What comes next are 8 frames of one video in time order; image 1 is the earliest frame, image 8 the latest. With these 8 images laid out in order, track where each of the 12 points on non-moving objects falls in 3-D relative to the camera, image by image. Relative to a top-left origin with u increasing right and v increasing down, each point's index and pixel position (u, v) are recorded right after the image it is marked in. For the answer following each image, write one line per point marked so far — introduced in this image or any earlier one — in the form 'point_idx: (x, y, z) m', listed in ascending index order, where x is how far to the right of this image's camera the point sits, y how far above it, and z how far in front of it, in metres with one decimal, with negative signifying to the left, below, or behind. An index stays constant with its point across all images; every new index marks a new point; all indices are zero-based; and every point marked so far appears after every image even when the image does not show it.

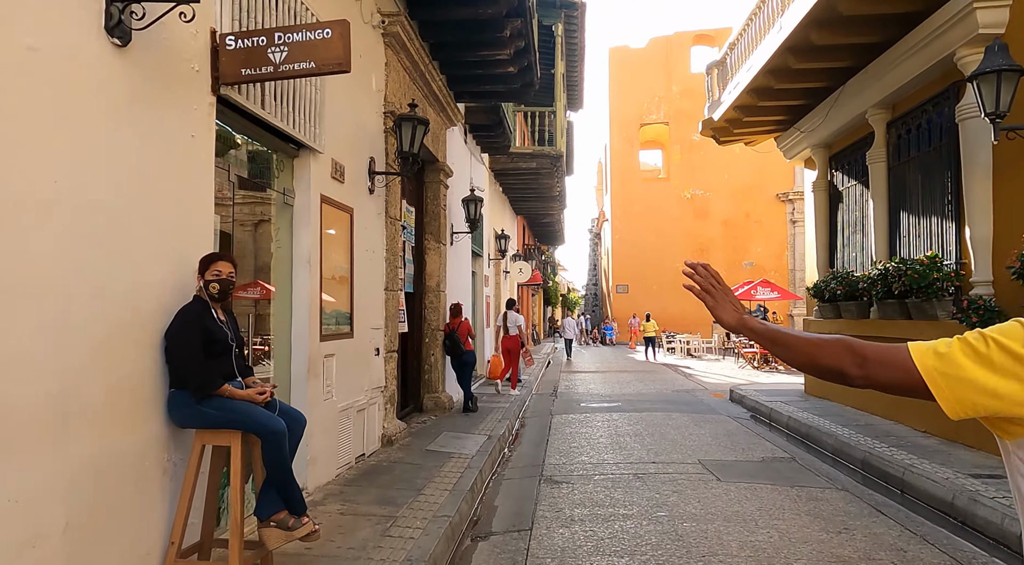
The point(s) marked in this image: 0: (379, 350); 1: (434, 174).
0: (-1.3, -0.7, +7.1) m
1: (-1.1, +1.5, +10.4) m
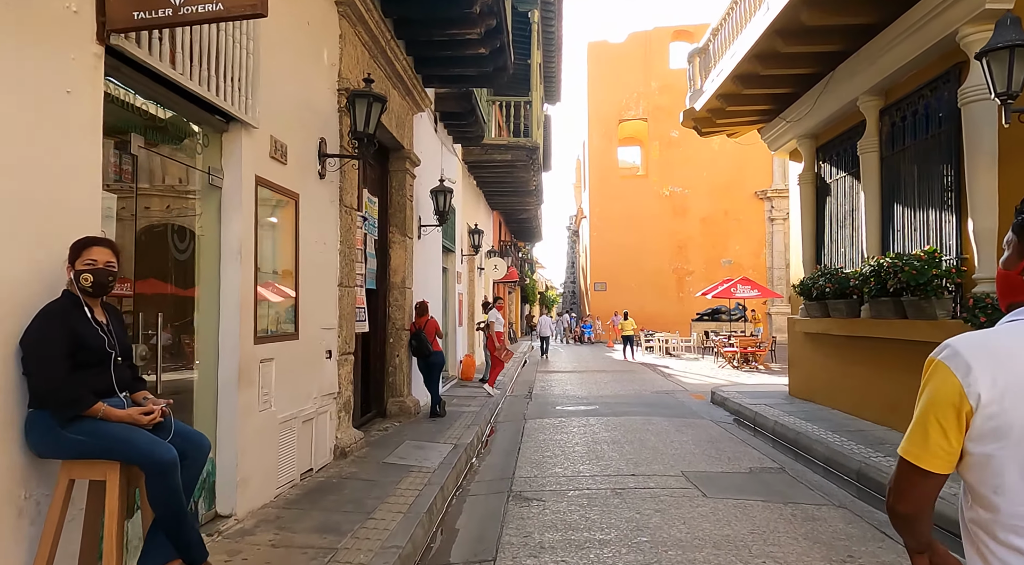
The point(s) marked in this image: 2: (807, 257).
0: (-1.6, -0.6, +6.4) m
1: (-1.5, +1.6, +9.7) m
2: (+4.3, +0.4, +10.8) m
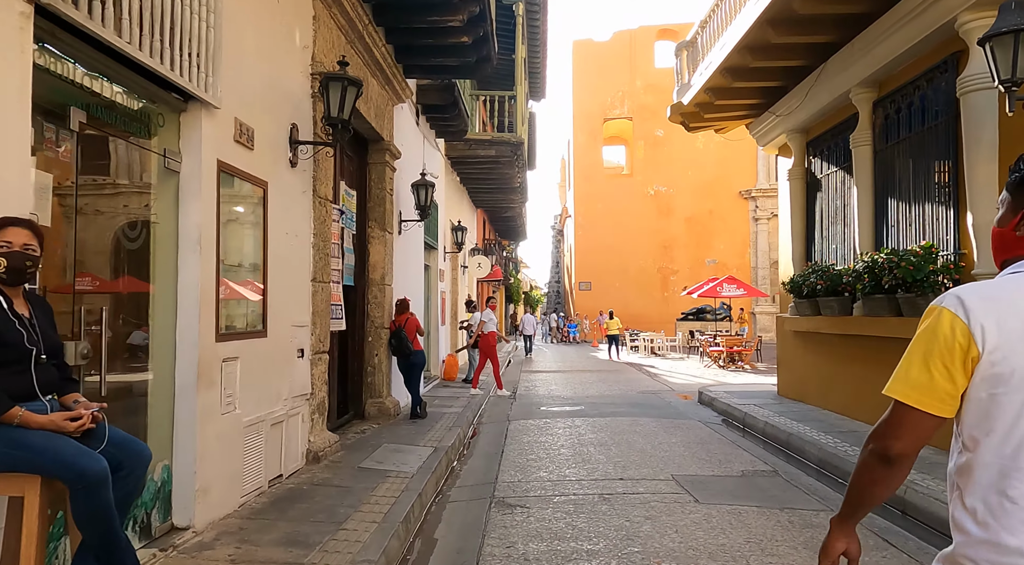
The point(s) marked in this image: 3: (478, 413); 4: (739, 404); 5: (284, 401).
0: (-1.7, -0.6, +6.1) m
1: (-1.7, +1.6, +9.3) m
2: (+4.1, +0.4, +10.6) m
3: (-0.5, -2.0, +11.0) m
4: (+3.3, -1.8, +10.7) m
5: (-1.7, -0.9, +5.6) m
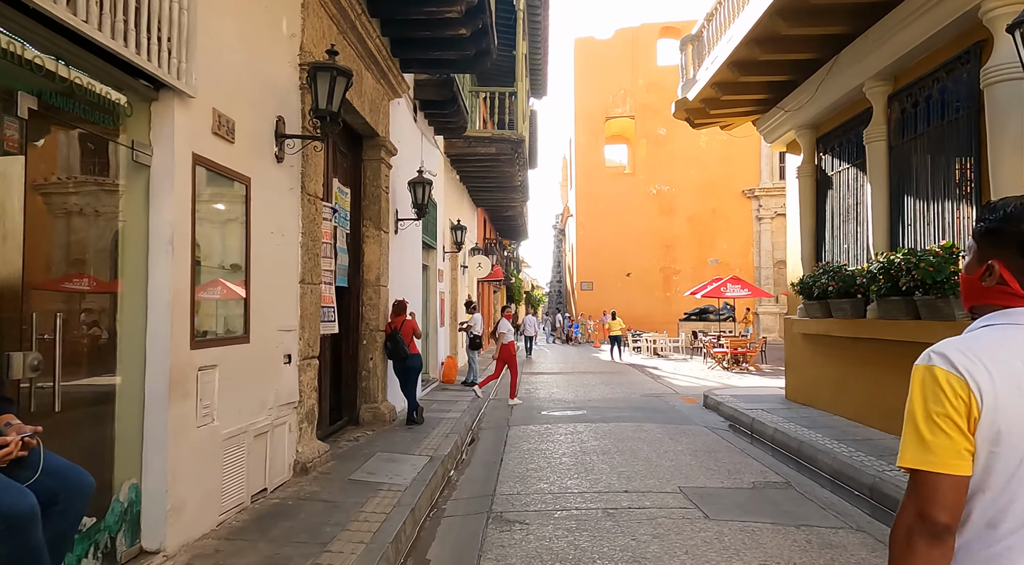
0: (-1.7, -0.6, +5.7) m
1: (-1.7, +1.6, +9.0) m
2: (+4.1, +0.4, +10.2) m
3: (-0.5, -2.0, +10.7) m
4: (+3.3, -1.8, +10.4) m
5: (-1.8, -0.9, +5.3) m
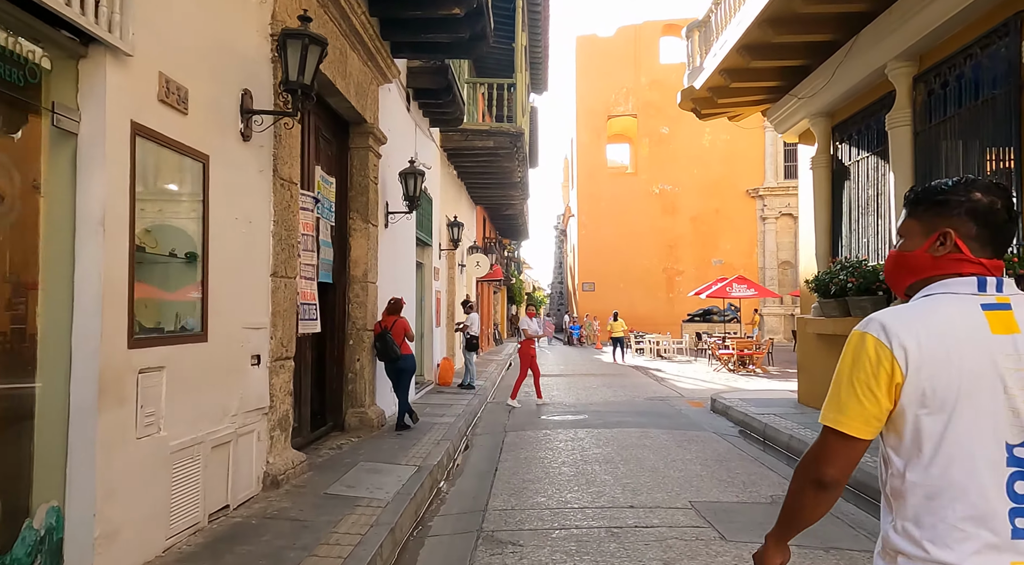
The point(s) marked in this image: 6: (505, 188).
0: (-1.8, -0.5, +5.2) m
1: (-1.7, +1.7, +8.5) m
2: (+4.1, +0.4, +9.7) m
3: (-0.5, -1.9, +10.1) m
4: (+3.3, -1.8, +9.8) m
5: (-1.8, -0.9, +4.7) m
6: (-0.2, +2.5, +19.5) m
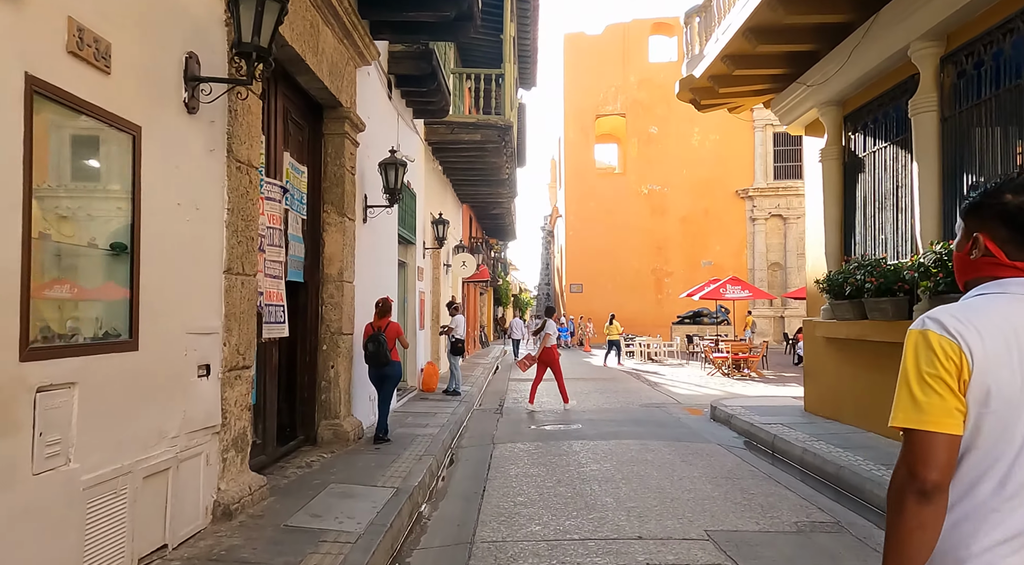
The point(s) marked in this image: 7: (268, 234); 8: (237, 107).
0: (-1.8, -0.5, +4.4) m
1: (-1.8, +1.7, +7.7) m
2: (+3.9, +0.4, +9.0) m
3: (-0.7, -1.9, +9.4) m
4: (+3.1, -1.8, +9.2) m
5: (-1.8, -0.9, +4.0) m
6: (-0.5, +2.5, +18.8) m
7: (-2.0, +0.4, +6.1) m
8: (-1.8, +1.1, +4.8) m
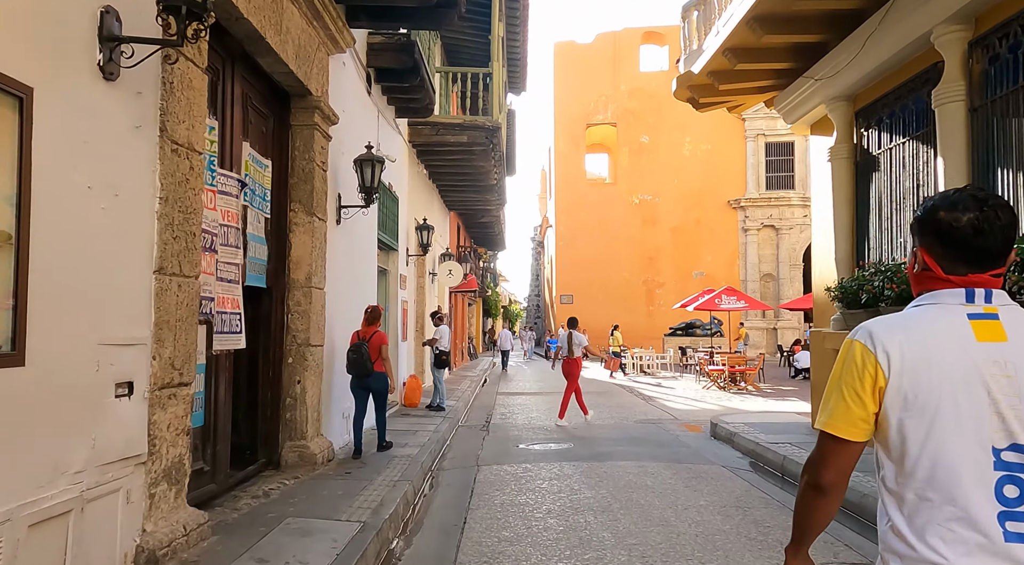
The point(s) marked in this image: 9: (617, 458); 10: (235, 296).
0: (-1.9, -0.5, +3.7) m
1: (-2.0, +1.6, +7.0) m
2: (+3.8, +0.3, +8.4) m
3: (-0.9, -2.0, +8.7) m
4: (+3.0, -1.8, +8.5) m
5: (-1.9, -0.9, +3.3) m
6: (-0.8, +2.3, +18.1) m
7: (-2.1, +0.4, +5.4) m
8: (-1.9, +1.1, +4.1) m
9: (+1.2, -1.9, +8.2) m
10: (-2.1, -0.1, +5.6) m
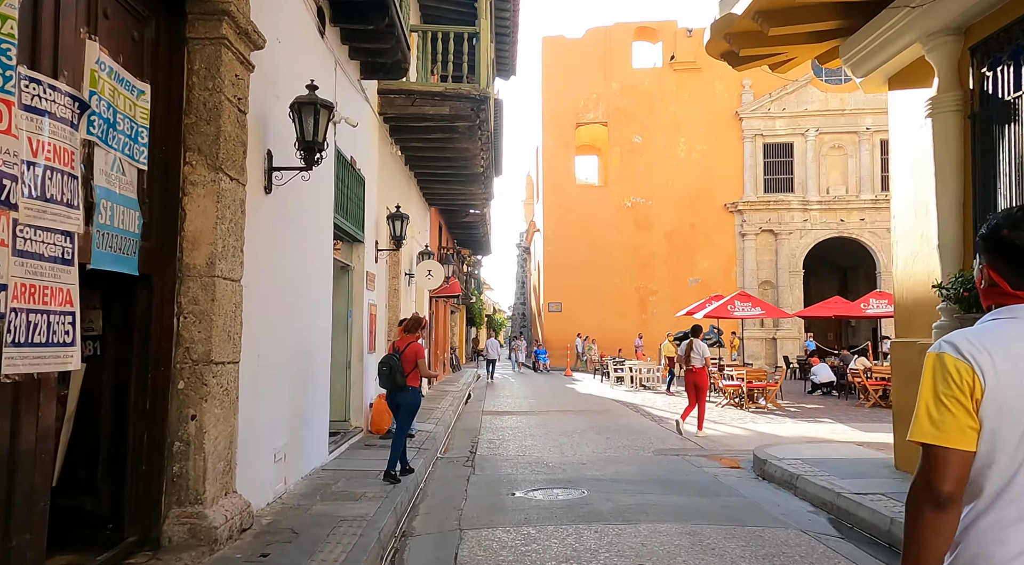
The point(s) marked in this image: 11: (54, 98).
0: (-1.9, -0.4, +1.4) m
1: (-2.0, +1.7, +4.8) m
2: (+3.7, +0.4, +6.3) m
3: (-0.9, -2.0, +6.4) m
4: (+2.9, -1.8, +6.3) m
5: (-1.9, -0.7, +1.0) m
6: (-1.0, +2.2, +15.9) m
7: (-2.1, +0.5, +3.1) m
8: (-1.8, +1.2, +1.8) m
9: (+1.1, -1.9, +6.0) m
10: (-2.1, 0.0, +3.4) m
11: (-2.1, +0.9, +3.3) m
